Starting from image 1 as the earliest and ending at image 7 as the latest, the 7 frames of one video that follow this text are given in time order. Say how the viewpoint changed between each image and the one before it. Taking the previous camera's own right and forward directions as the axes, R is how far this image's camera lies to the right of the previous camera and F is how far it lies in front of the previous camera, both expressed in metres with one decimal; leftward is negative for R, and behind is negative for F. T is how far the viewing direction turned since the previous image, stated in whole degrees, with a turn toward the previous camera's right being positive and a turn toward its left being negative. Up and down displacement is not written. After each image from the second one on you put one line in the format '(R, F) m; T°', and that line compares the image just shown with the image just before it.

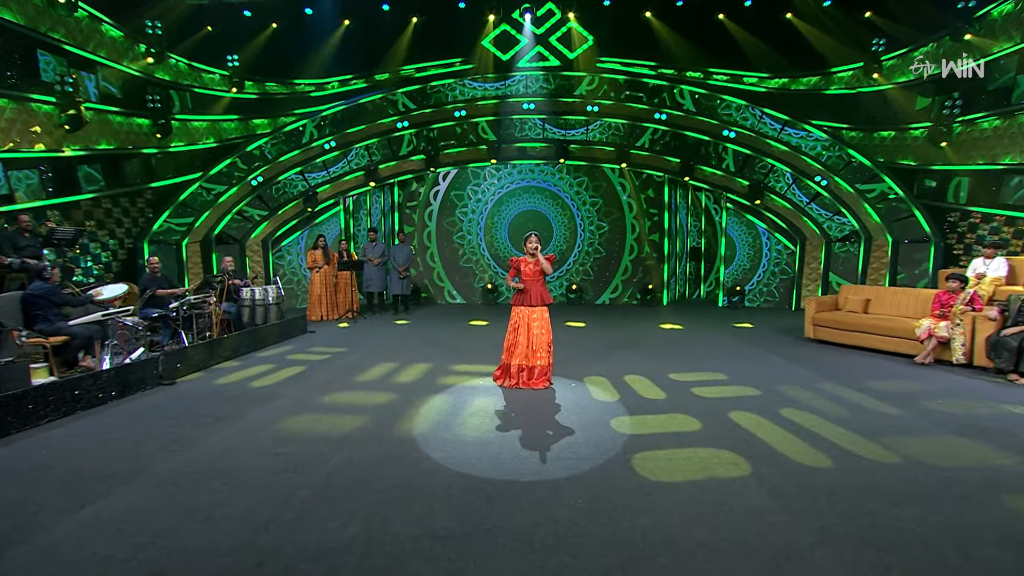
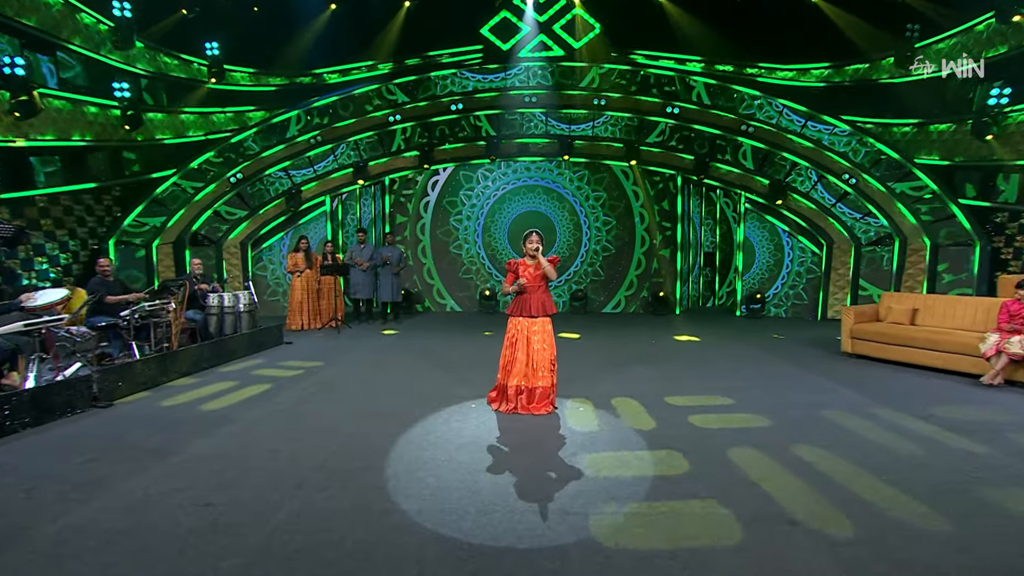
(0.0, +0.7) m; 0°
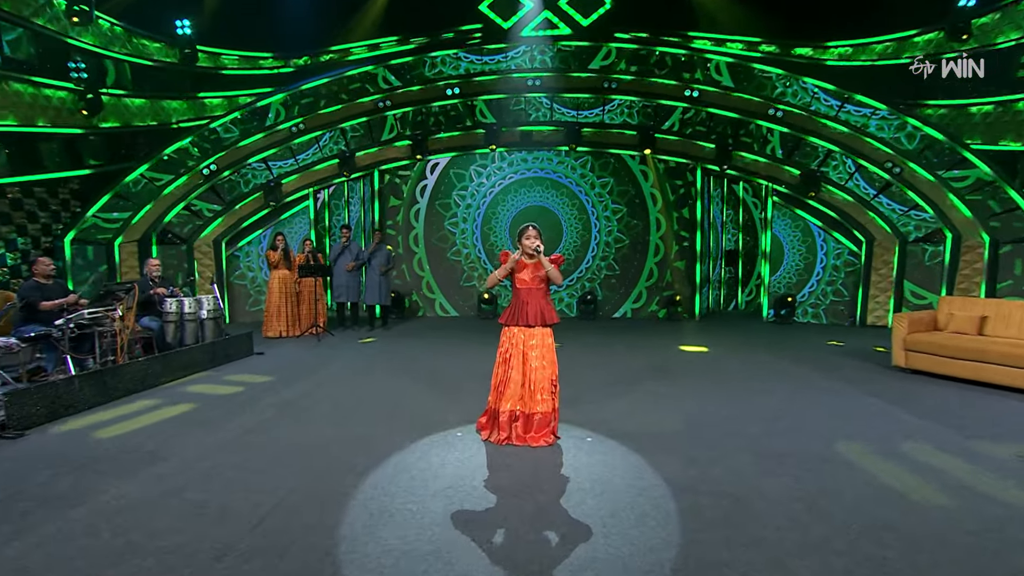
(+0.1, +0.8) m; -1°
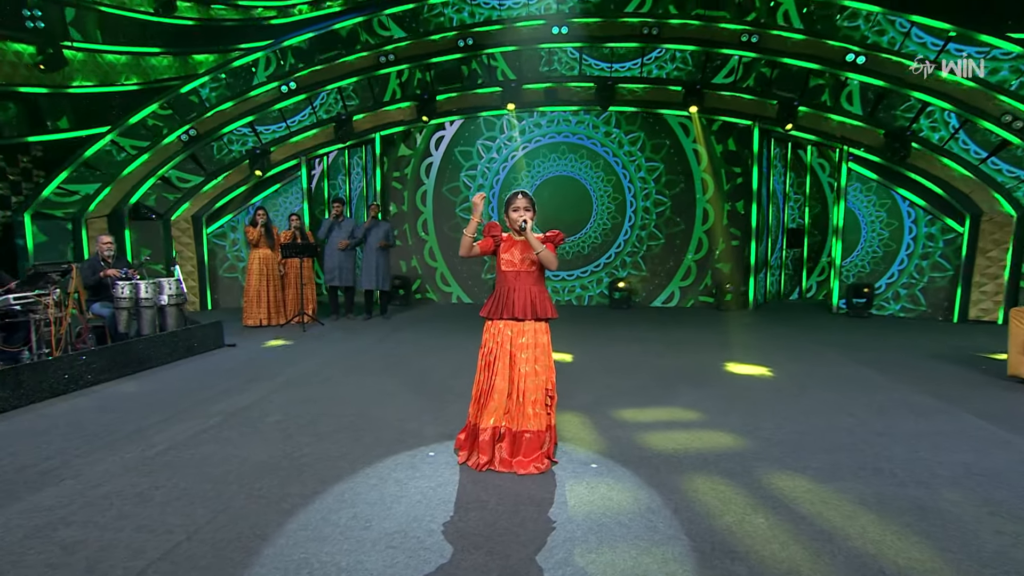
(+0.3, +0.9) m; -5°
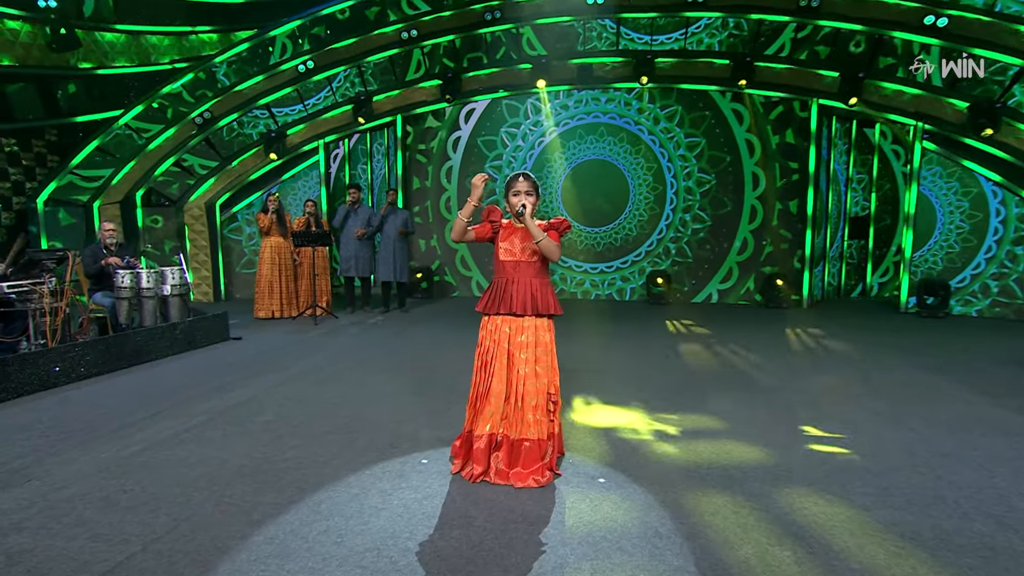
(+0.2, +0.3) m; -4°
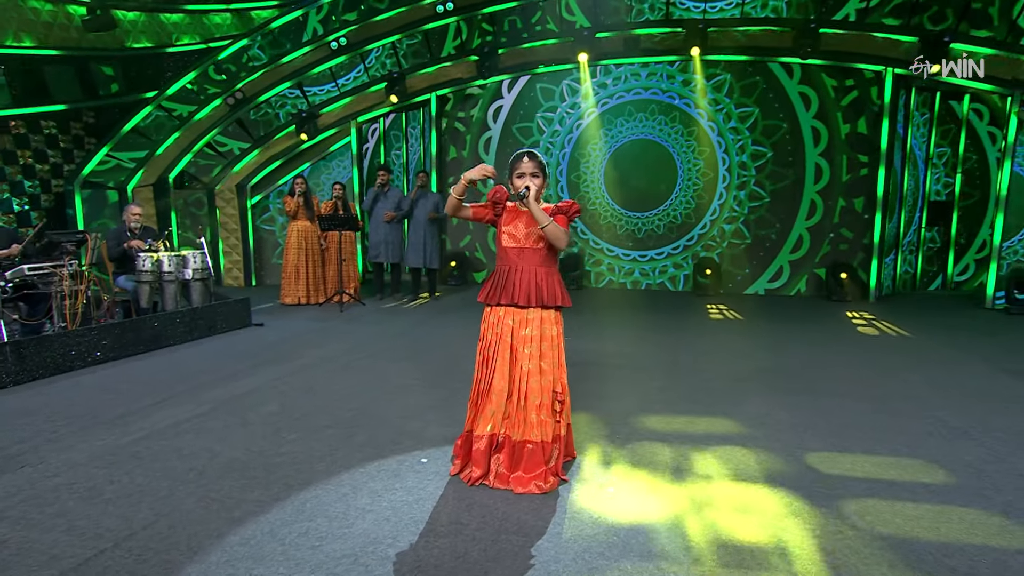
(+0.2, +0.3) m; -5°
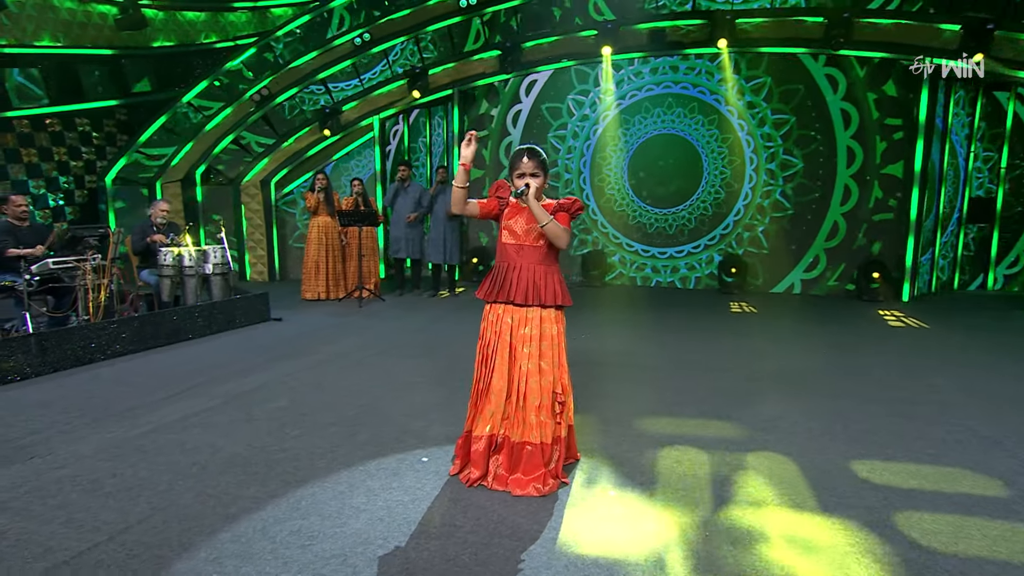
(+0.2, +0.1) m; -3°
